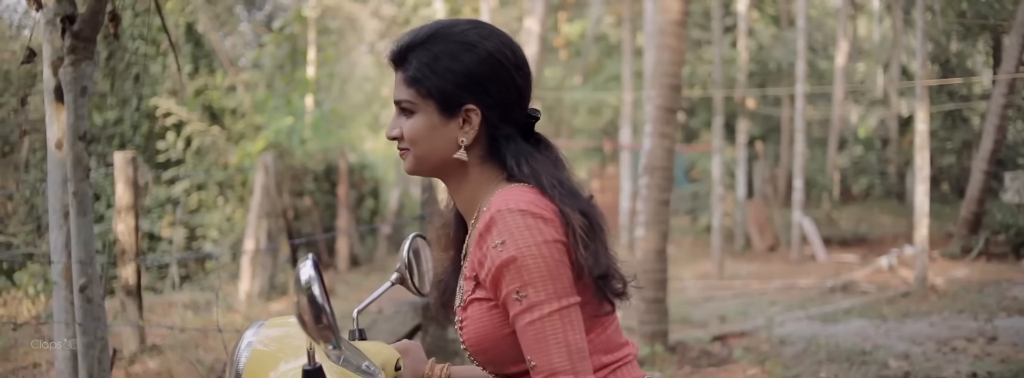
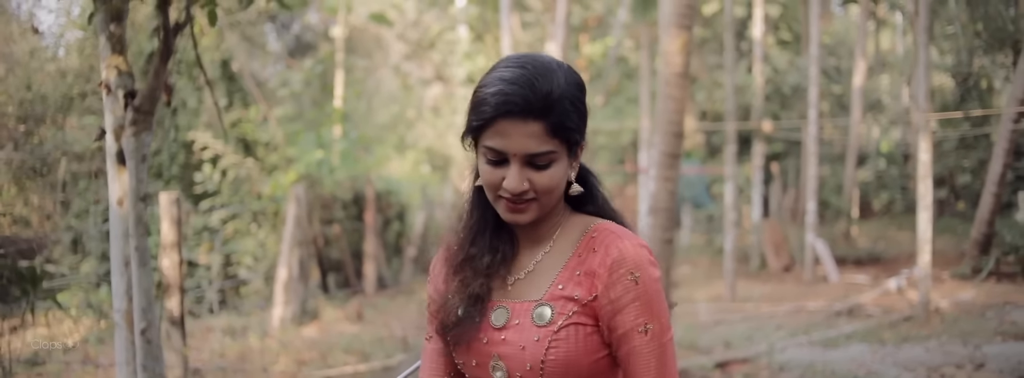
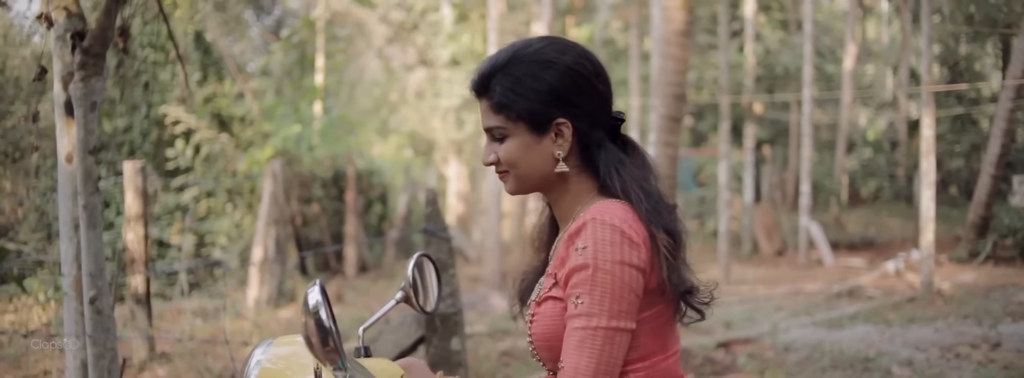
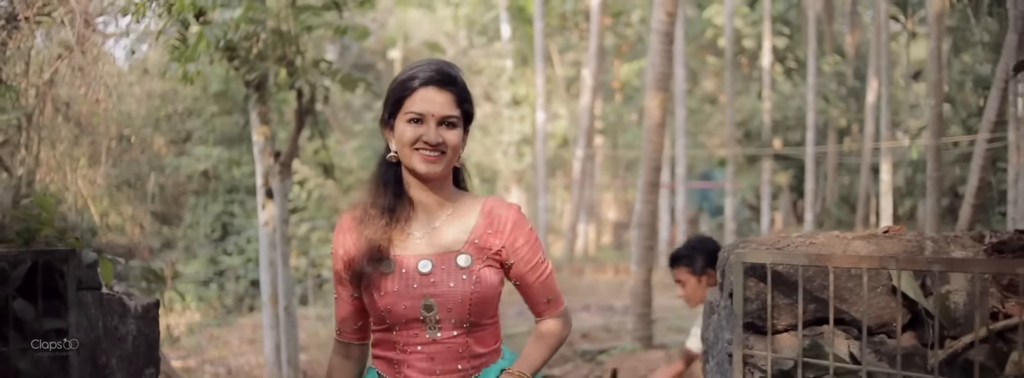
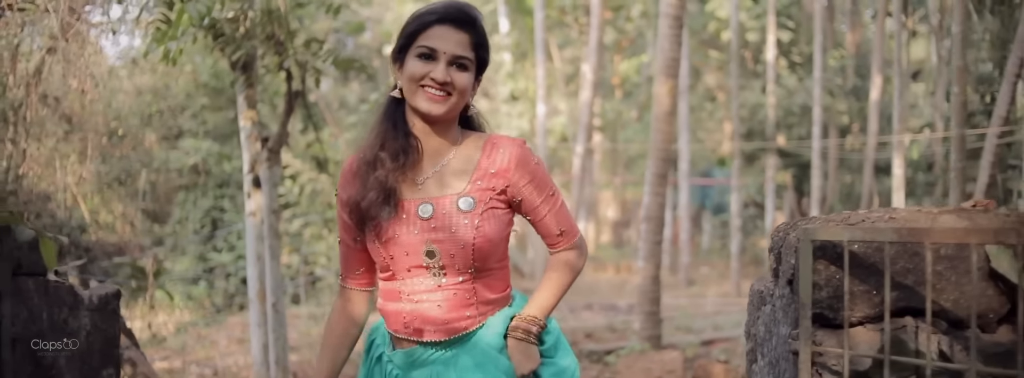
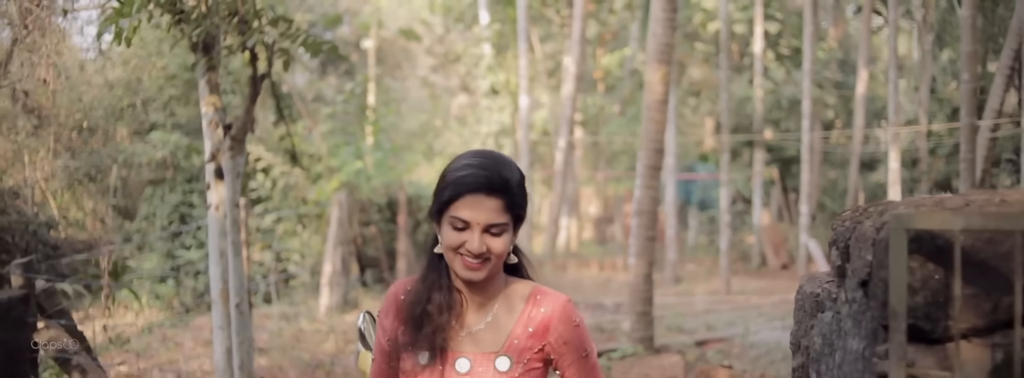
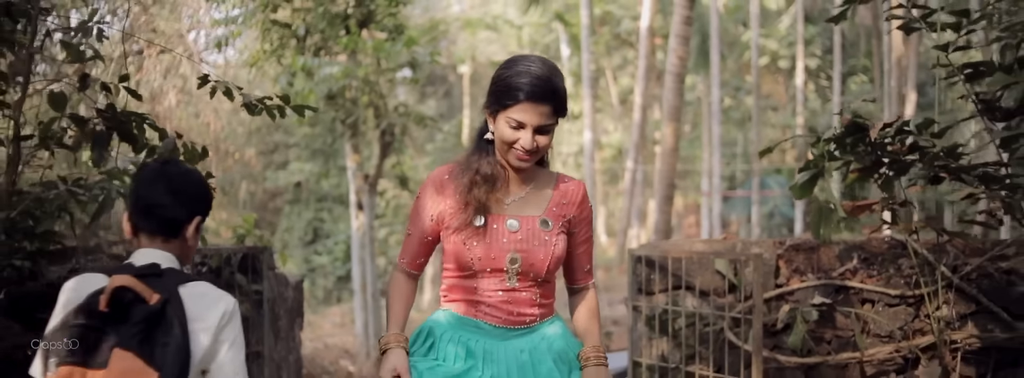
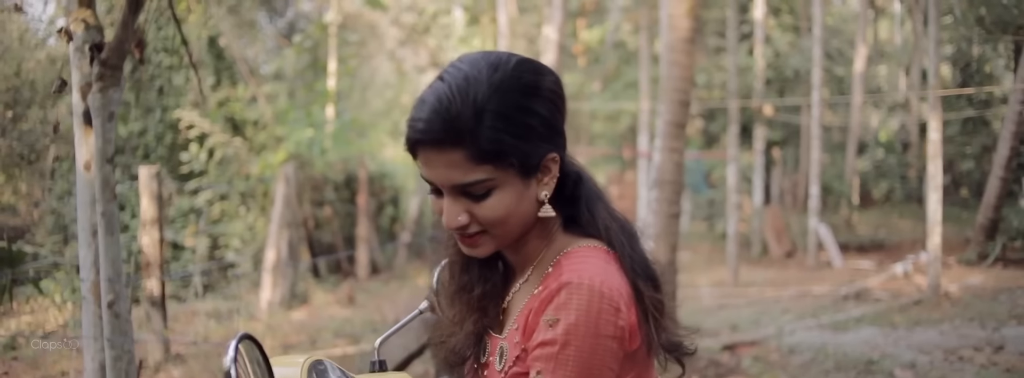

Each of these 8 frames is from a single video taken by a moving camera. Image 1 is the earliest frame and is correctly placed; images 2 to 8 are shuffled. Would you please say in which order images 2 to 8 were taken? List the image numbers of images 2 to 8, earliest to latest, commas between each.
3, 8, 2, 6, 5, 4, 7
